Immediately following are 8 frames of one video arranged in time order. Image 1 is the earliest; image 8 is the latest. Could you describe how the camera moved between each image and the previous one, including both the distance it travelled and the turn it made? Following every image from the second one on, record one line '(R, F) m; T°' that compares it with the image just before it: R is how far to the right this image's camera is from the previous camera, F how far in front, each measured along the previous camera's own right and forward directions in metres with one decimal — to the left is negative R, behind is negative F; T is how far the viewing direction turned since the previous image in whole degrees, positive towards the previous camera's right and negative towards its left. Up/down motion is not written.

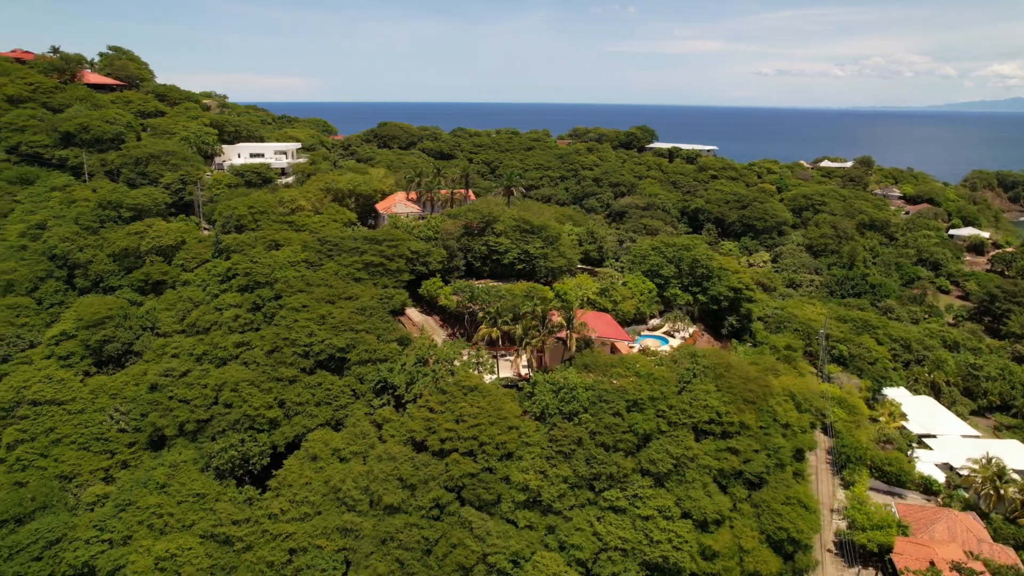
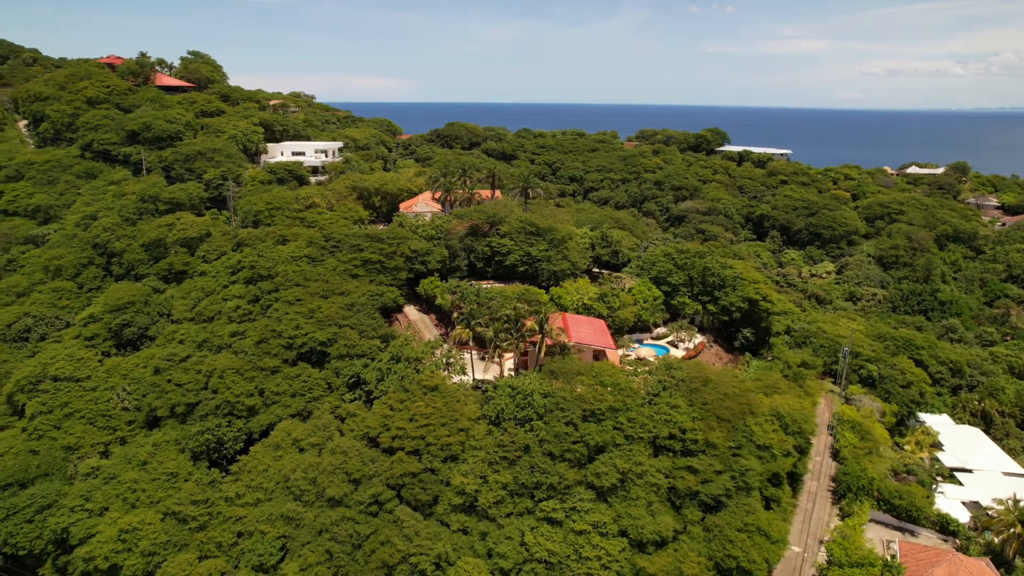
(+5.4, +0.7) m; -7°
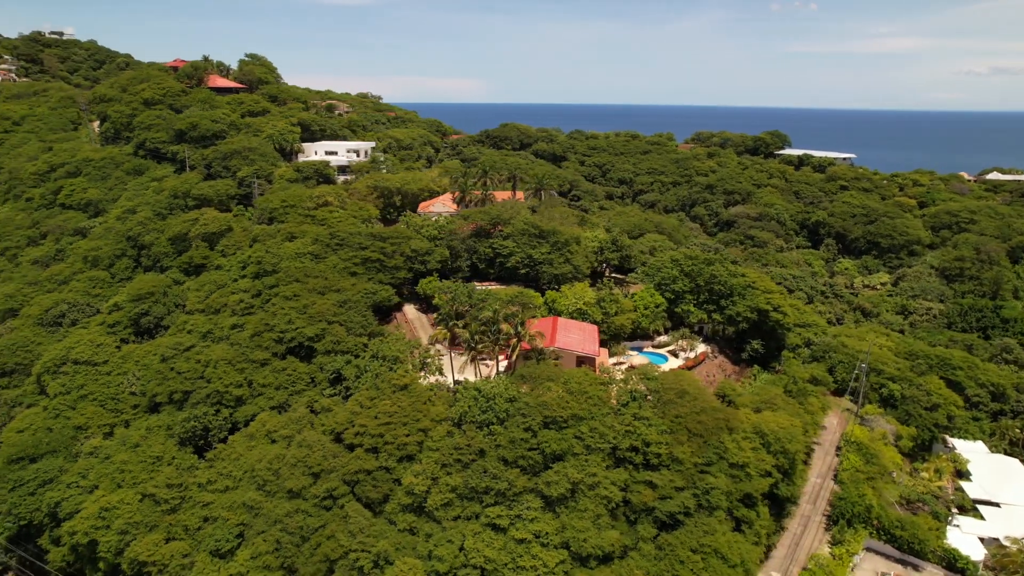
(+4.3, +0.5) m; -6°
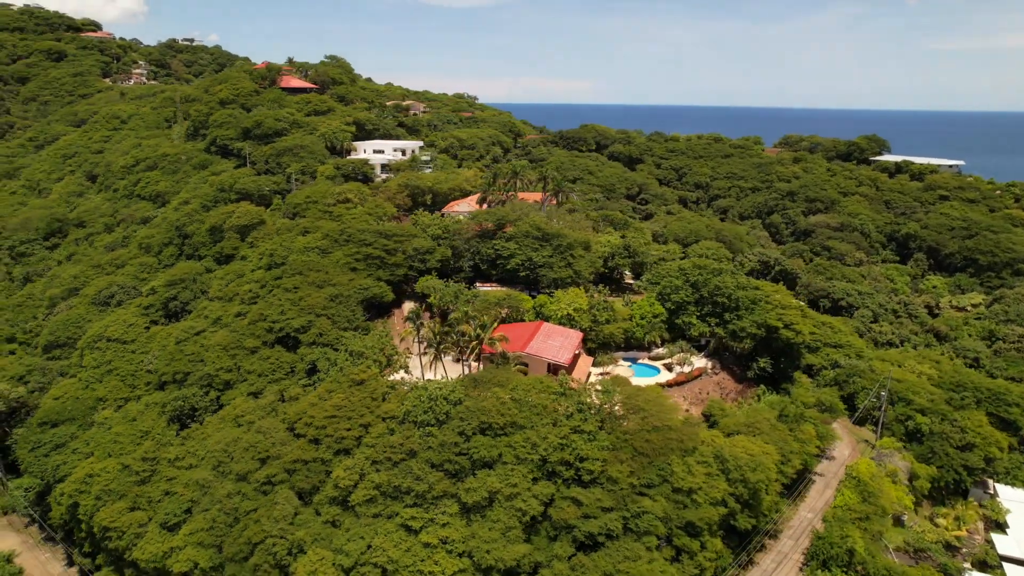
(+6.5, +0.9) m; -9°
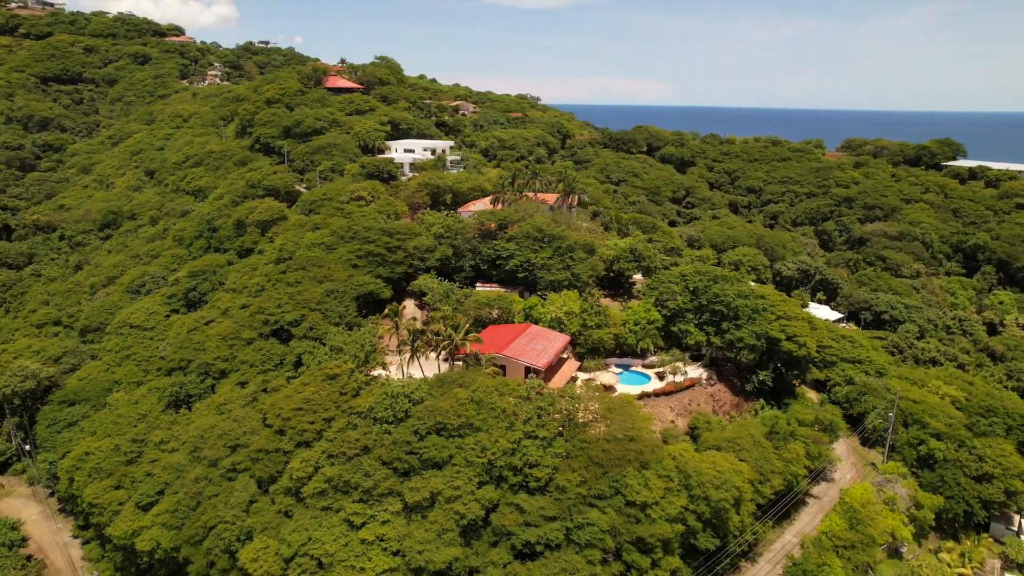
(+4.3, +0.6) m; -6°
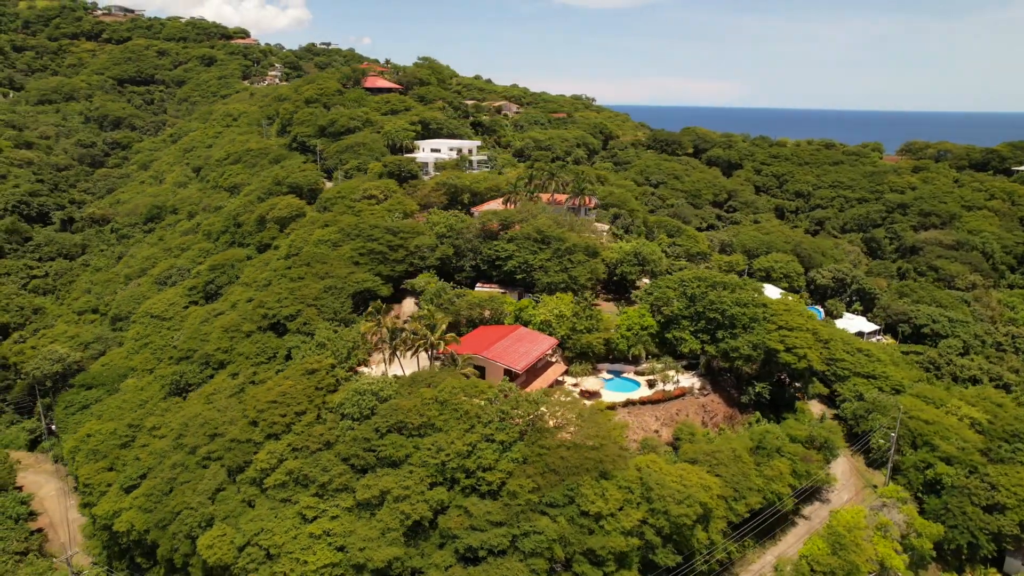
(+3.8, +0.5) m; -5°
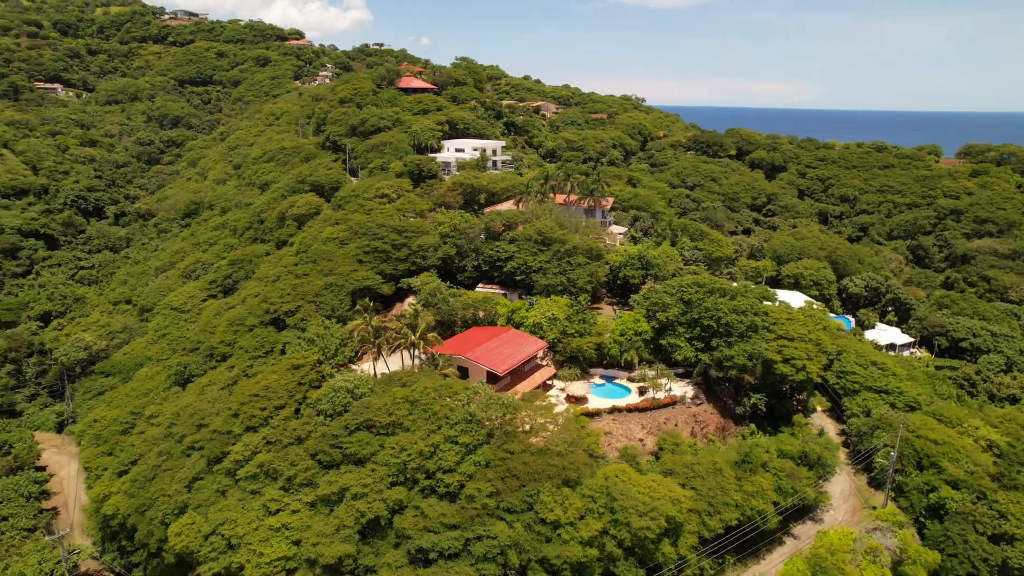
(+3.3, +0.4) m; -5°
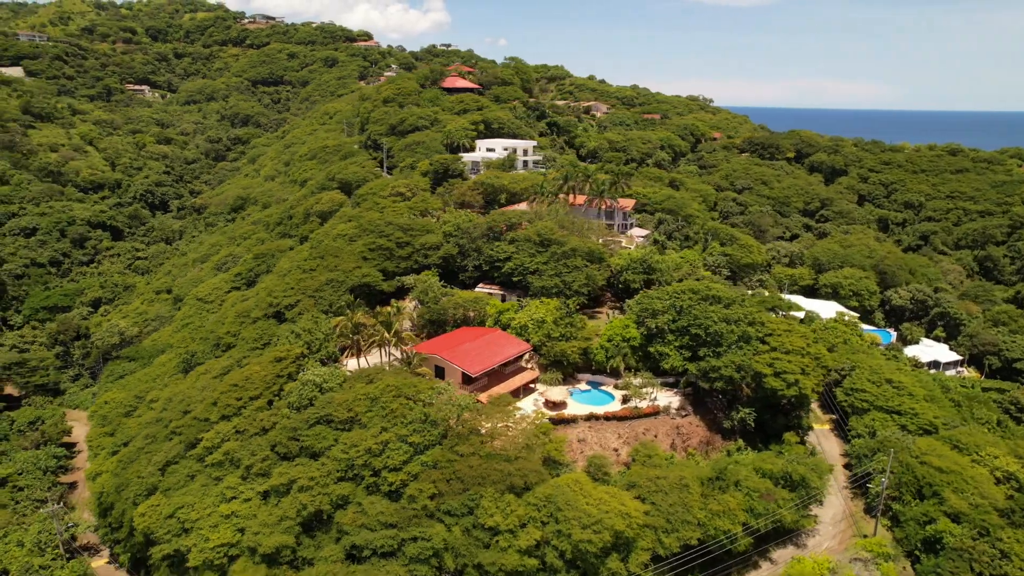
(+4.4, +0.6) m; -6°
